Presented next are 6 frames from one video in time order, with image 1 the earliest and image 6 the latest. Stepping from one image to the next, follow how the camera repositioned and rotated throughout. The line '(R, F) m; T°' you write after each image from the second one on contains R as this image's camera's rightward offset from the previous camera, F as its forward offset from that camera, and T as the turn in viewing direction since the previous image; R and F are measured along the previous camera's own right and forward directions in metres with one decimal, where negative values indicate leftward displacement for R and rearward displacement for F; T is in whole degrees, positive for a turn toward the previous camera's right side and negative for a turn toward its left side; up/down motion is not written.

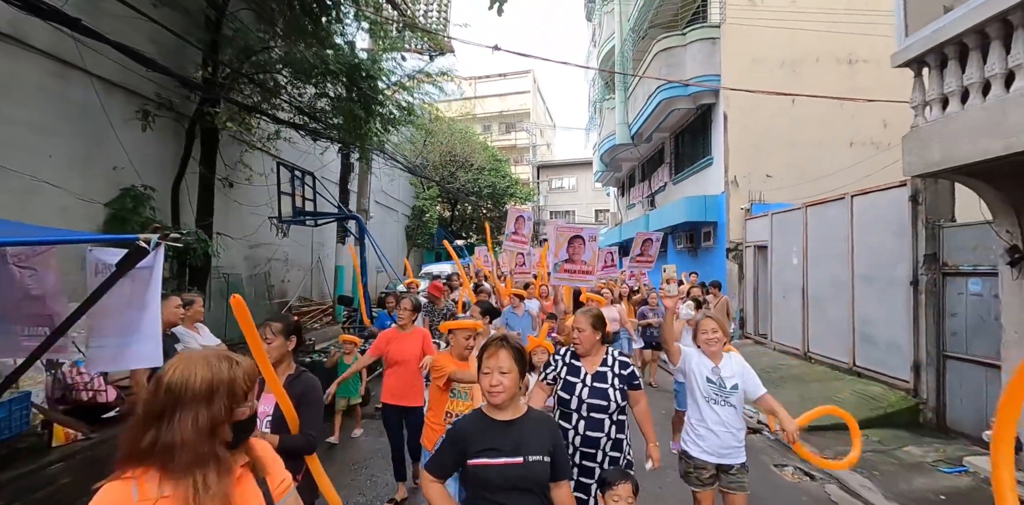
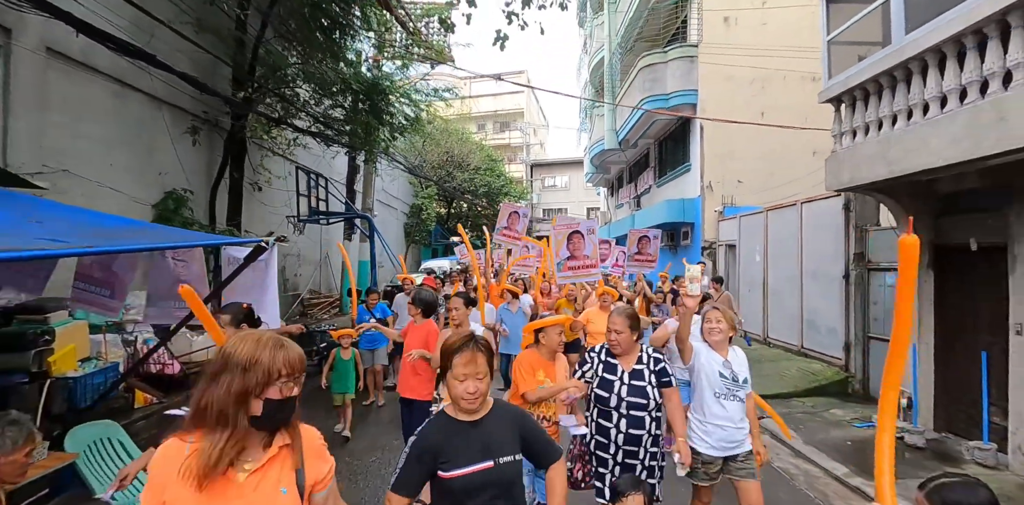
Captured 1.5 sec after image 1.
(-0.1, -1.1) m; +1°
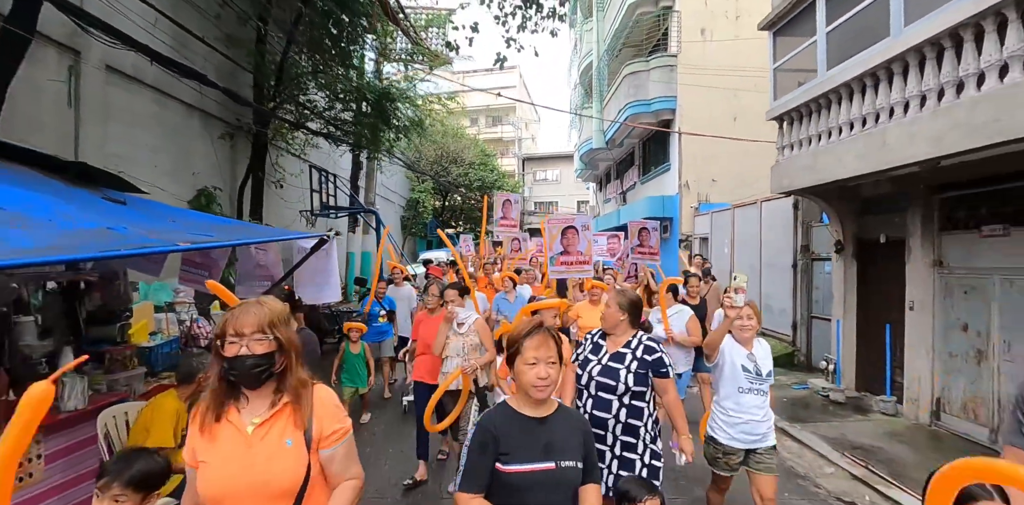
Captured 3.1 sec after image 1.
(-0.1, -1.2) m; +1°
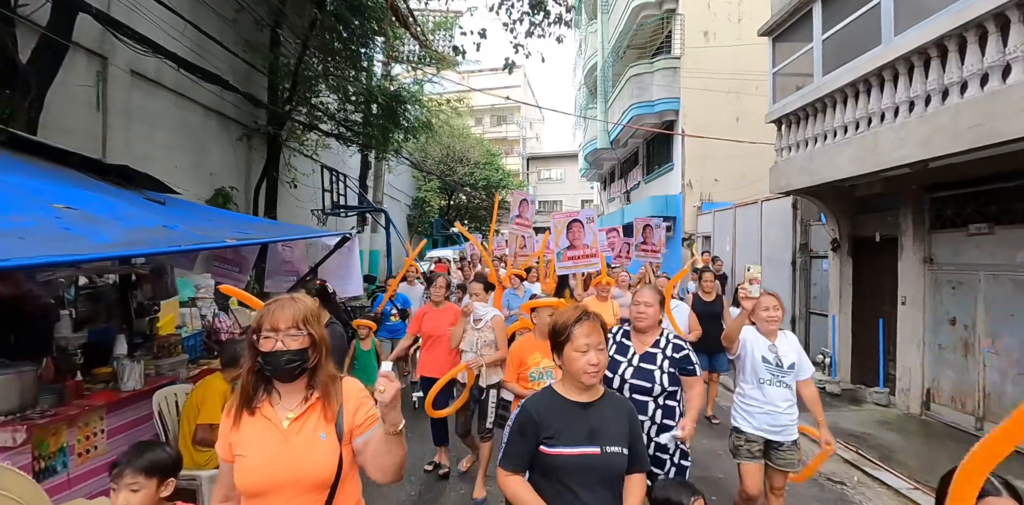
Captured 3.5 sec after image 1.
(-0.1, -0.3) m; 0°
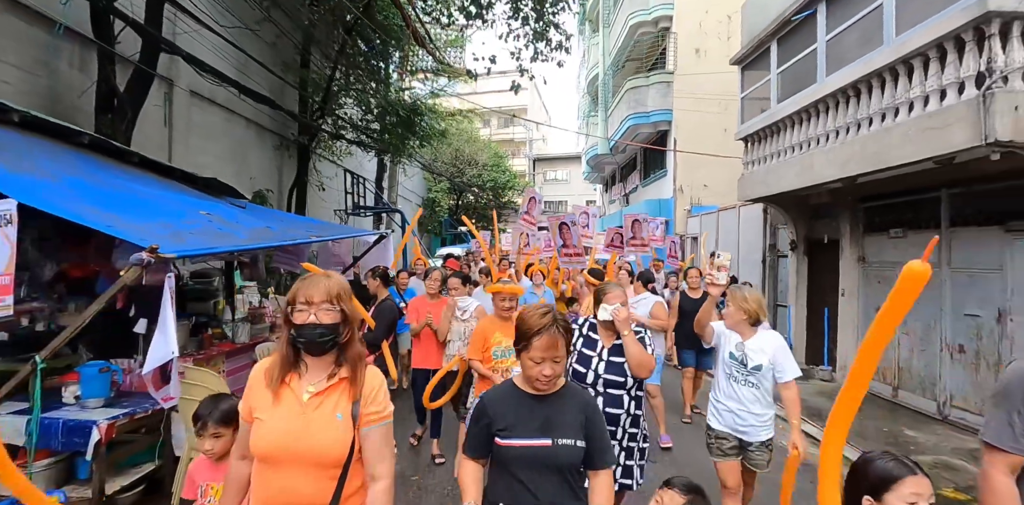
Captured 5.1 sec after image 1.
(0.0, -1.3) m; -1°
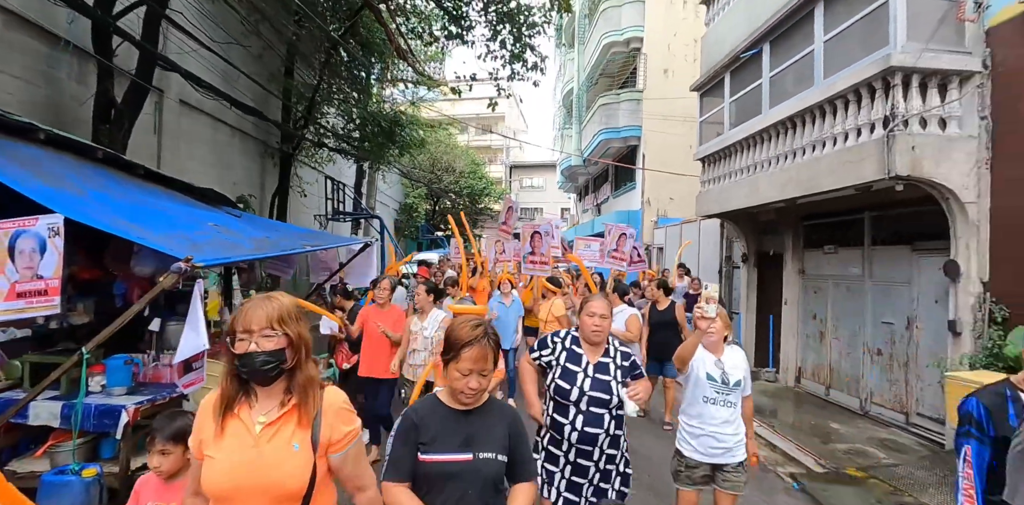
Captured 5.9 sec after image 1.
(0.0, -0.6) m; +3°
